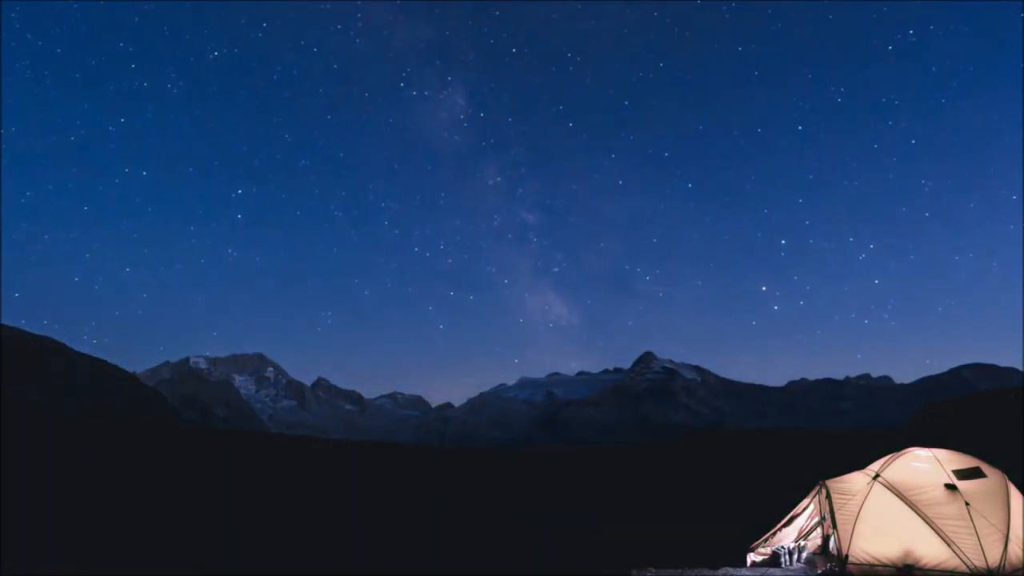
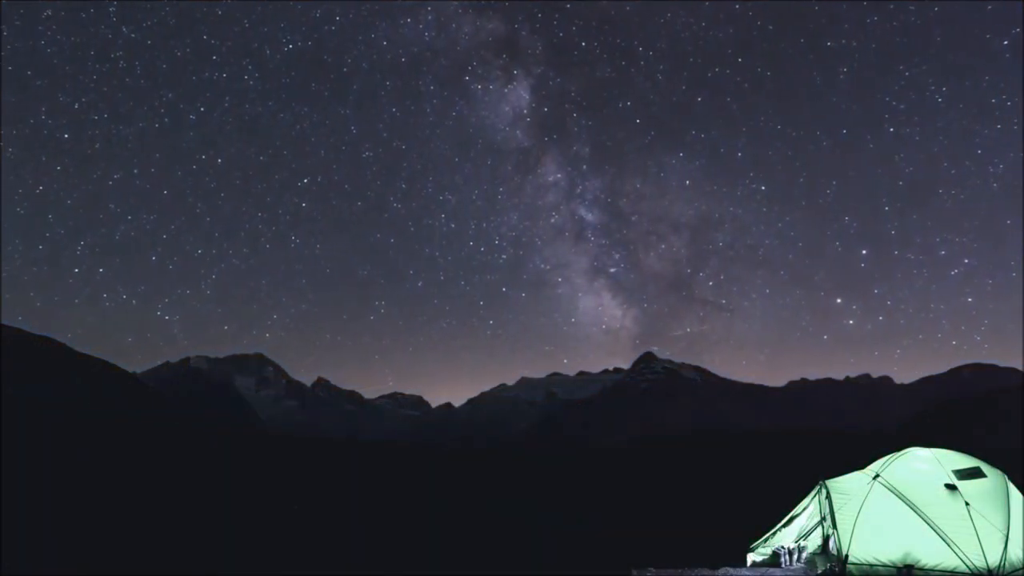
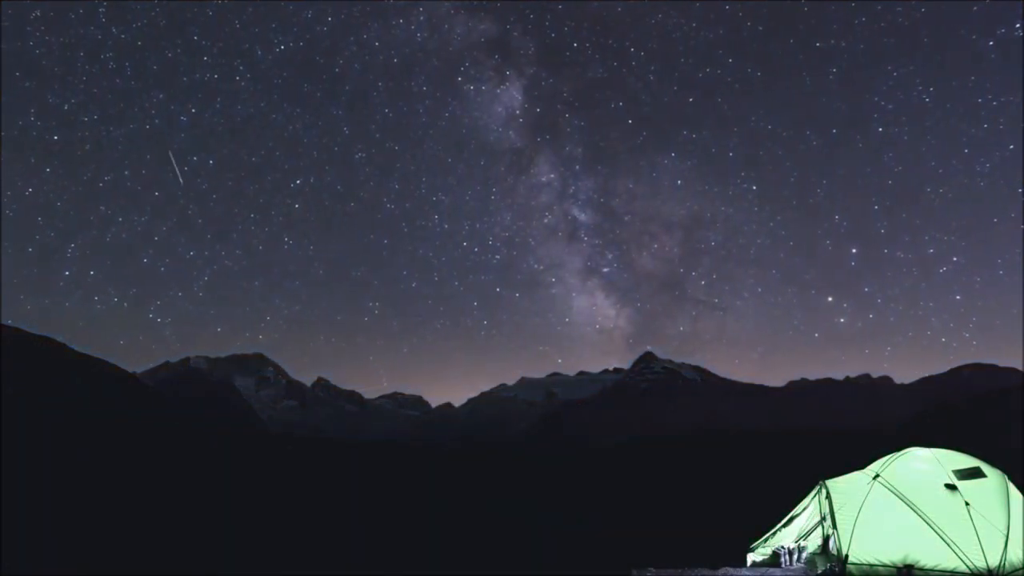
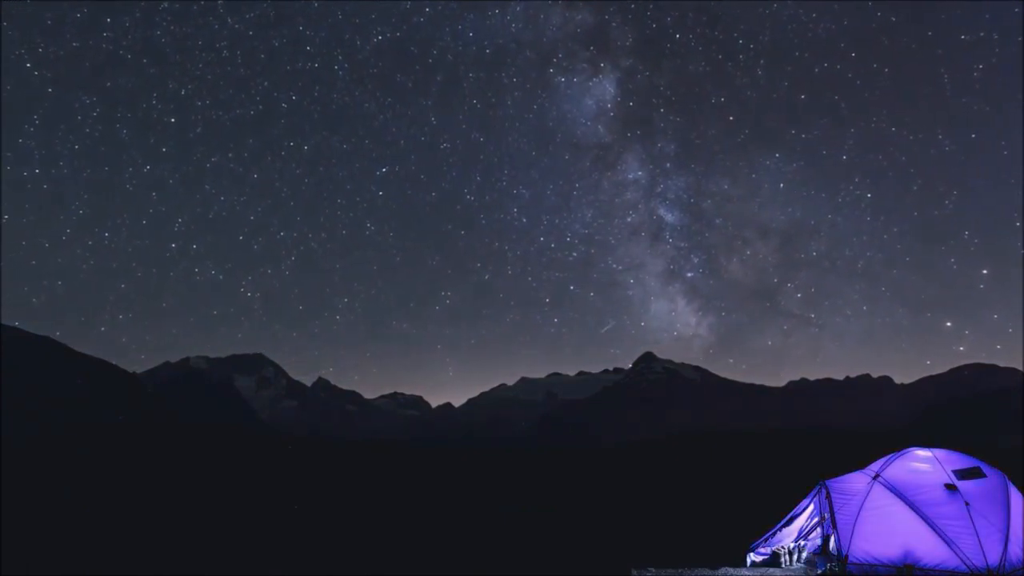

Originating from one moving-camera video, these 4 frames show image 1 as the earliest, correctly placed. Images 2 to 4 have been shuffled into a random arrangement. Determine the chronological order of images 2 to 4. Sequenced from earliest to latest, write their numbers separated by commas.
3, 2, 4
